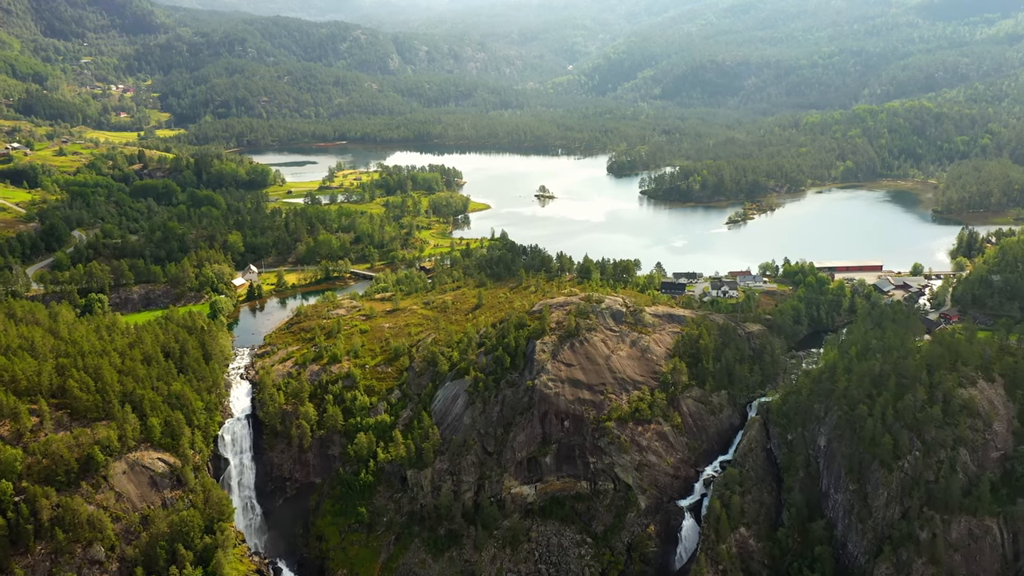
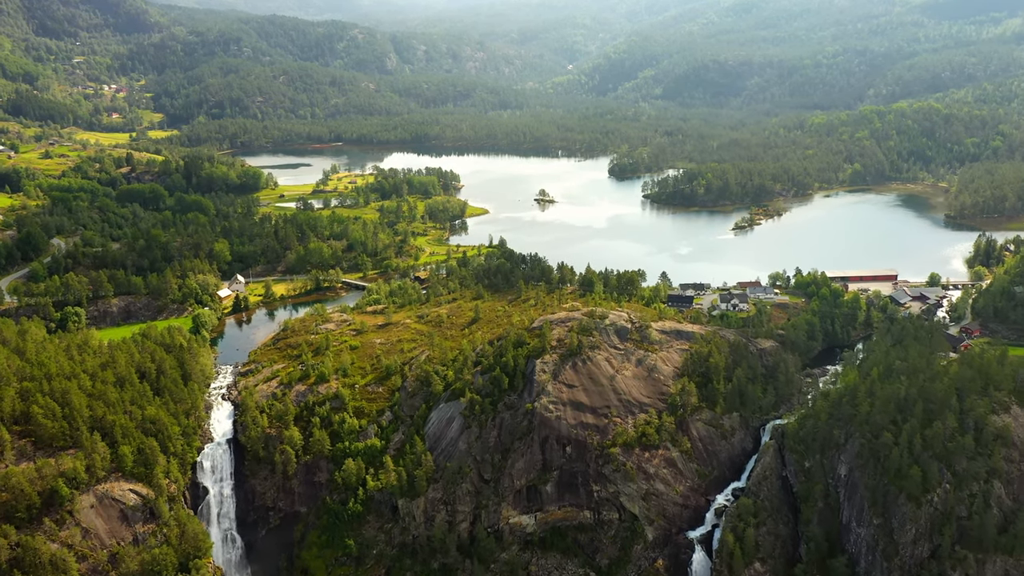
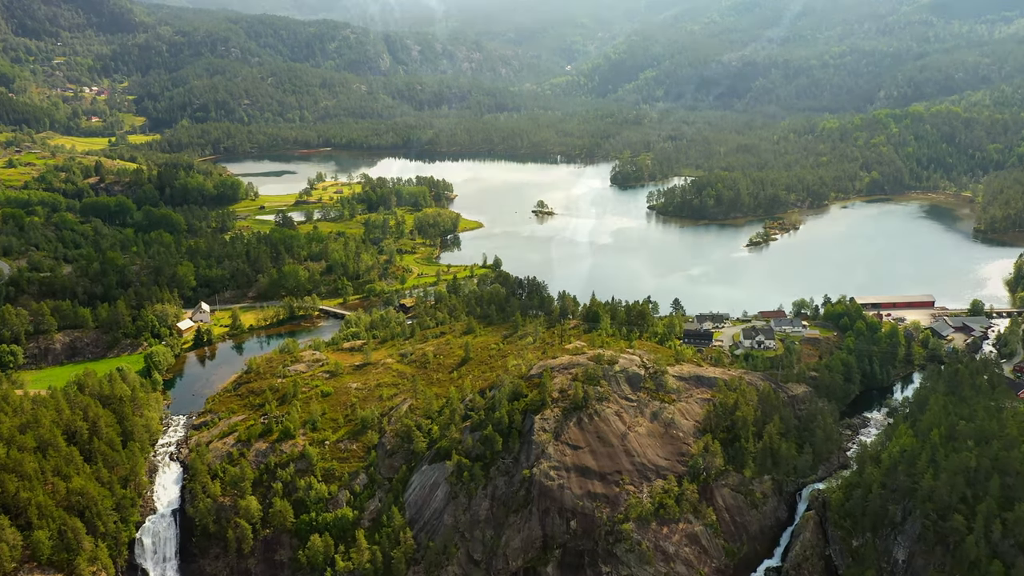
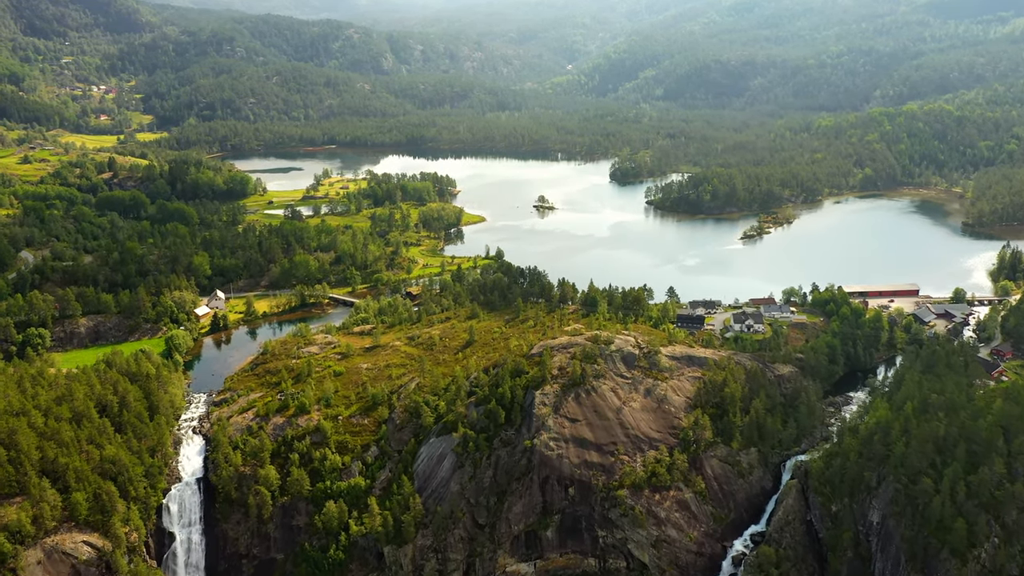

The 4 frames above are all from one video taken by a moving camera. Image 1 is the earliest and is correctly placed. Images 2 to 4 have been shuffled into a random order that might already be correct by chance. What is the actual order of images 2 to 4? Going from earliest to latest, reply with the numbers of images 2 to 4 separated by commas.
2, 4, 3
